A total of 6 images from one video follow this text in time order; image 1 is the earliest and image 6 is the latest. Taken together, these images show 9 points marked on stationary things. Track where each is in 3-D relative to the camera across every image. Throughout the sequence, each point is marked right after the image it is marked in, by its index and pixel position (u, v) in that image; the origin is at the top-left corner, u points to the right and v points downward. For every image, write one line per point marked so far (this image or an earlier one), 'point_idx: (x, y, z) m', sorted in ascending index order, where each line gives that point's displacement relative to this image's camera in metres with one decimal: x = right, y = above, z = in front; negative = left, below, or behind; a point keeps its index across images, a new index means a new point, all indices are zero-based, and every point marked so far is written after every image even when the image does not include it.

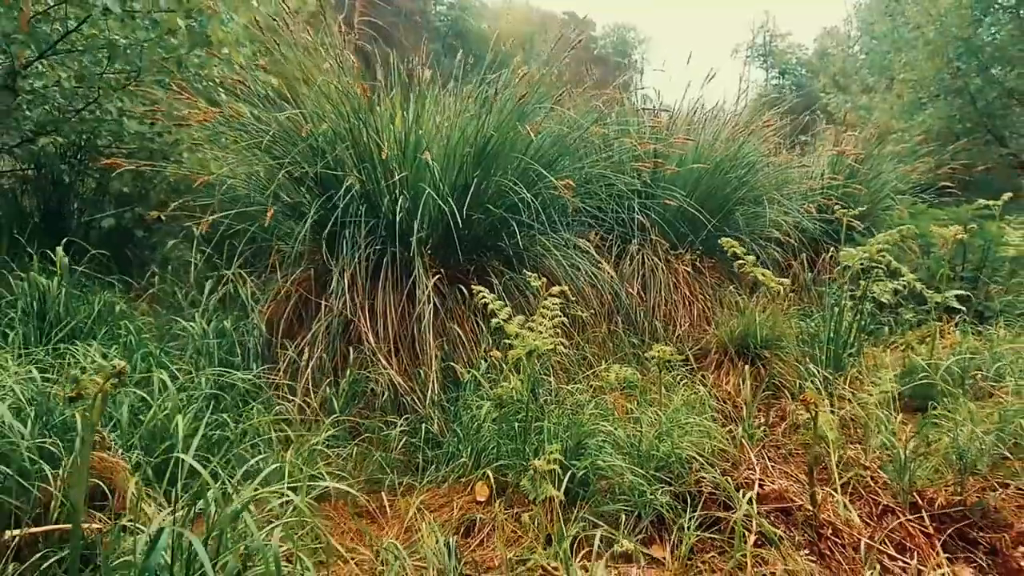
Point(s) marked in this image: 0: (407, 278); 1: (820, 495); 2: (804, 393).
0: (-0.3, 0.0, +2.5) m
1: (+0.5, -0.3, +1.6) m
2: (+0.6, -0.2, +2.2) m
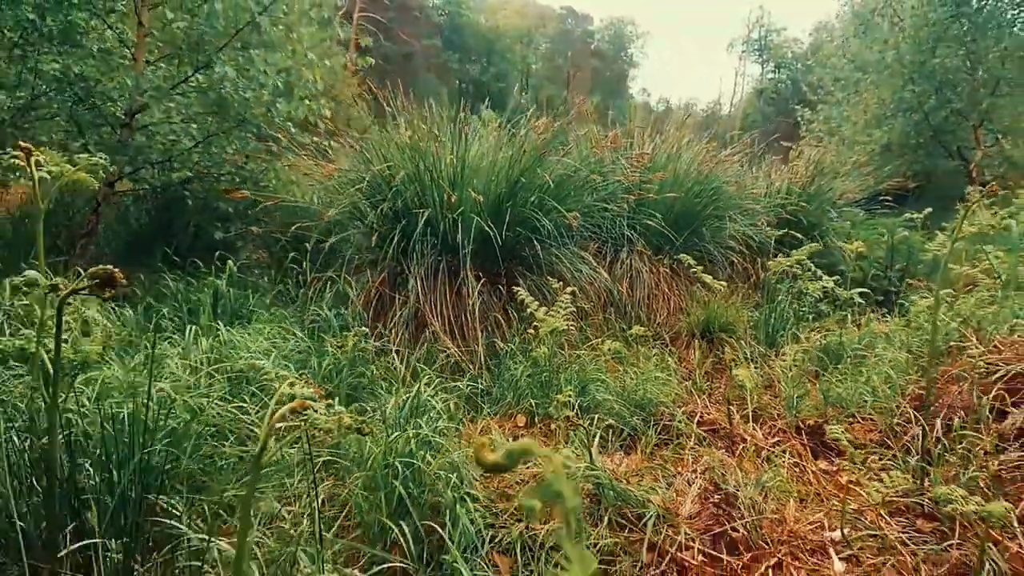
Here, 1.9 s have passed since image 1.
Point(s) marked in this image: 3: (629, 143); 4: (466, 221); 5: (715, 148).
0: (-0.2, 0.0, +3.4) m
1: (+0.6, -0.3, +2.6) m
2: (+0.7, -0.2, +3.2) m
3: (+0.6, +0.7, +4.8) m
4: (-0.2, +0.2, +3.5) m
5: (+1.1, +0.8, +5.4) m
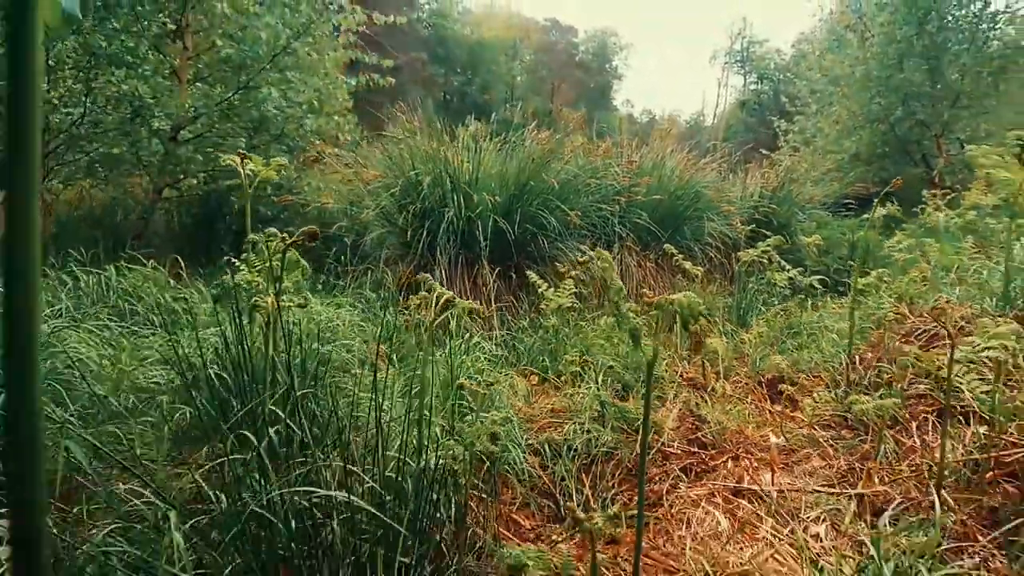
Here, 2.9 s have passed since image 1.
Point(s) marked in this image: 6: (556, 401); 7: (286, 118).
0: (-0.1, +0.1, +4.1) m
1: (+0.6, -0.3, +3.2) m
2: (+0.8, -0.2, +3.8) m
3: (+0.6, +0.7, +5.4) m
4: (-0.1, +0.3, +4.1) m
5: (+1.1, +0.8, +6.1) m
6: (+0.1, -0.3, +2.6) m
7: (-1.0, +0.8, +4.6) m
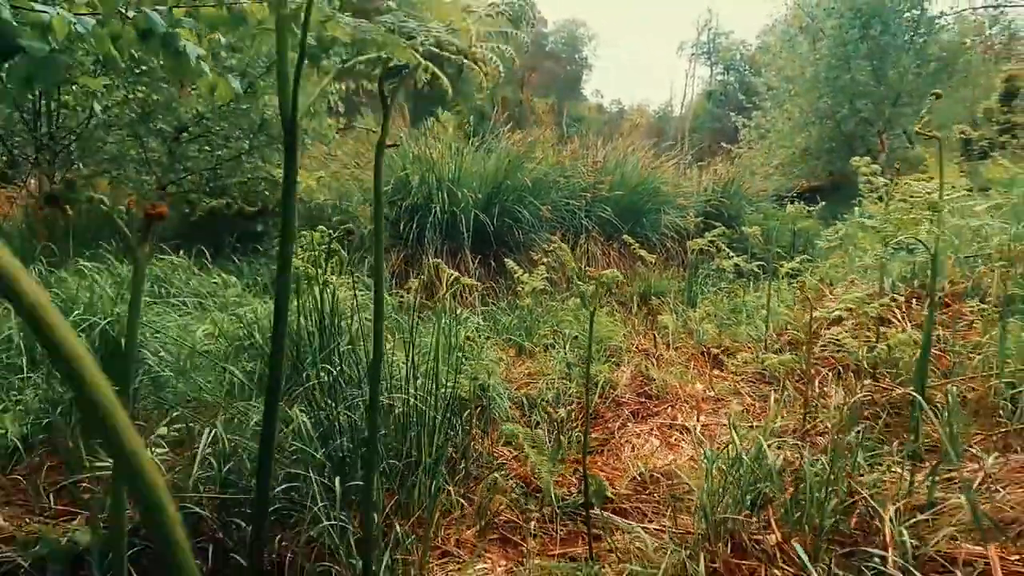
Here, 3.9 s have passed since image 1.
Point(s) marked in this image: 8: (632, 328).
0: (-0.2, +0.1, +4.6) m
1: (+0.6, -0.2, +3.8) m
2: (+0.7, -0.1, +4.4) m
3: (+0.4, +0.8, +6.0) m
4: (-0.2, +0.3, +4.6) m
5: (+0.9, +0.9, +6.6) m
6: (+0.1, -0.2, +3.2) m
7: (-1.2, +0.9, +5.1) m
8: (+0.5, -0.2, +4.0) m
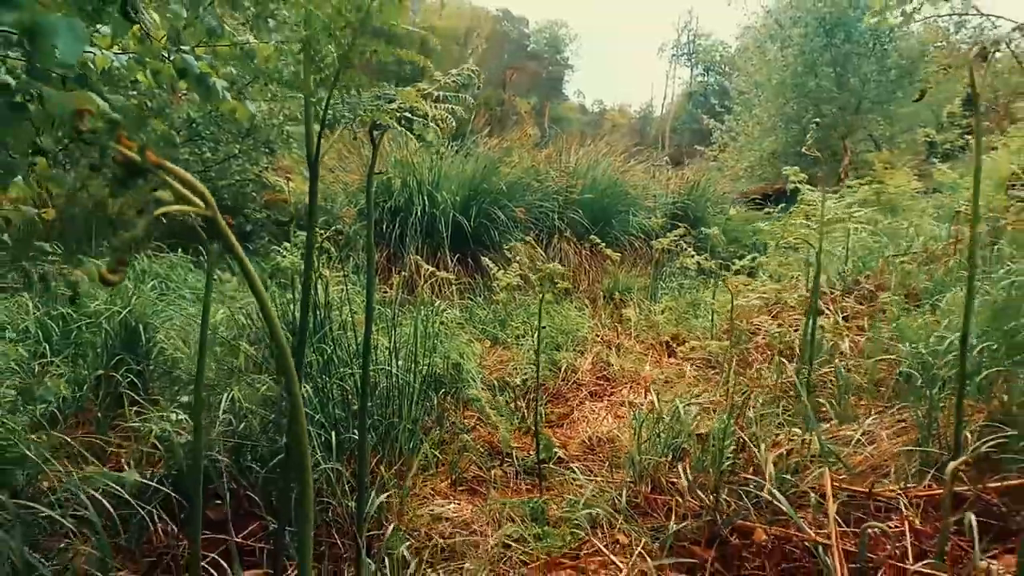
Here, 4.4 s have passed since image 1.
0: (-0.4, +0.2, +4.9) m
1: (+0.4, -0.2, +4.1) m
2: (+0.6, -0.1, +4.7) m
3: (+0.3, +0.8, +6.3) m
4: (-0.3, +0.4, +5.0) m
5: (+0.8, +0.9, +7.0) m
6: (0.0, -0.2, +3.5) m
7: (-1.3, +0.9, +5.4) m
8: (+0.4, -0.2, +4.3) m
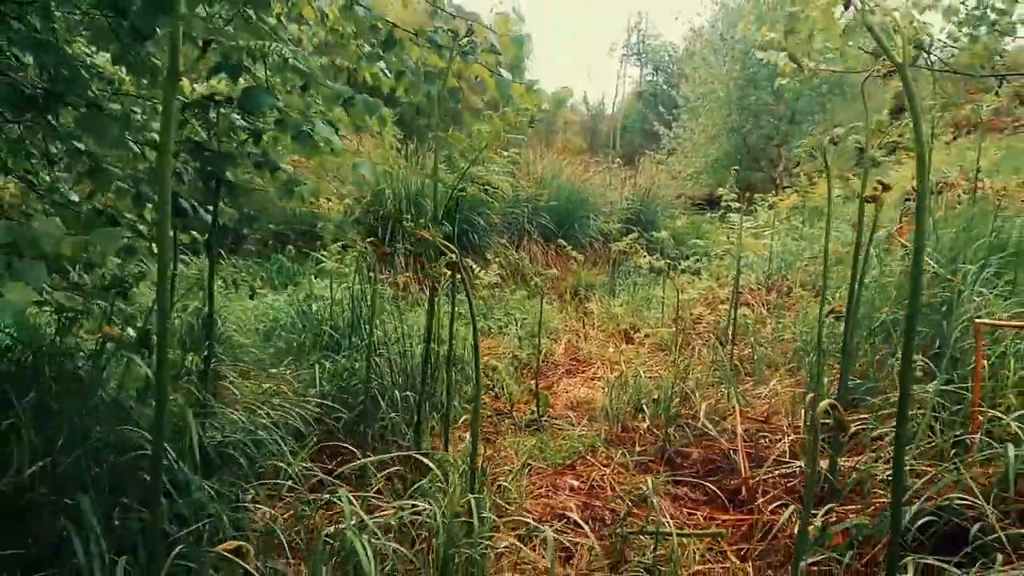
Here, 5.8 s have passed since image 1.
0: (-0.5, +0.2, +5.6) m
1: (+0.4, -0.2, +4.8) m
2: (+0.4, -0.1, +5.4) m
3: (+0.1, +0.9, +7.0) m
4: (-0.5, +0.4, +5.6) m
5: (+0.6, +0.9, +7.7) m
6: (-0.1, -0.2, +4.2) m
7: (-1.4, +0.9, +6.1) m
8: (+0.3, -0.1, +5.0) m
